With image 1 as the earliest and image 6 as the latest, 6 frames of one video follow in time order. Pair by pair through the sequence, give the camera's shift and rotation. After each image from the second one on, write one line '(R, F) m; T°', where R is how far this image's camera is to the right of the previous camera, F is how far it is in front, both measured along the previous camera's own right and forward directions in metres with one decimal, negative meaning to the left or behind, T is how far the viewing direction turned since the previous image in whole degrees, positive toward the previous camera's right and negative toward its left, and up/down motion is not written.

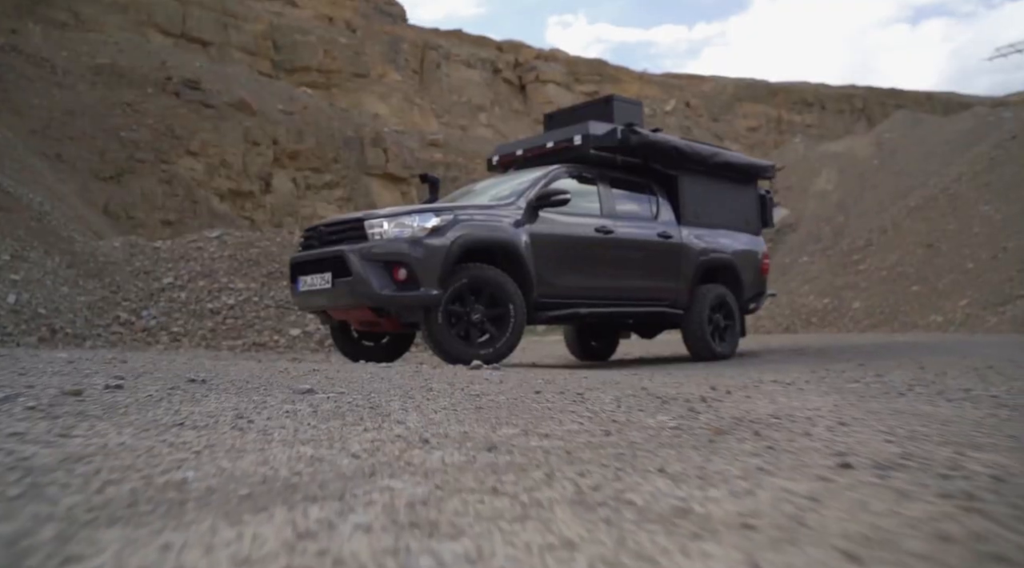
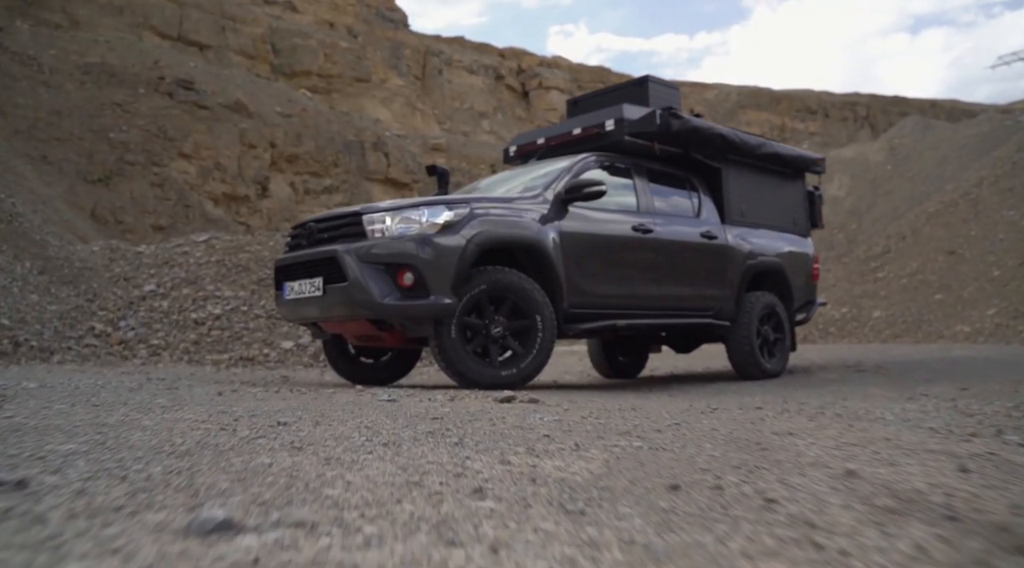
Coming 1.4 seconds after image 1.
(-0.2, +1.2) m; 0°
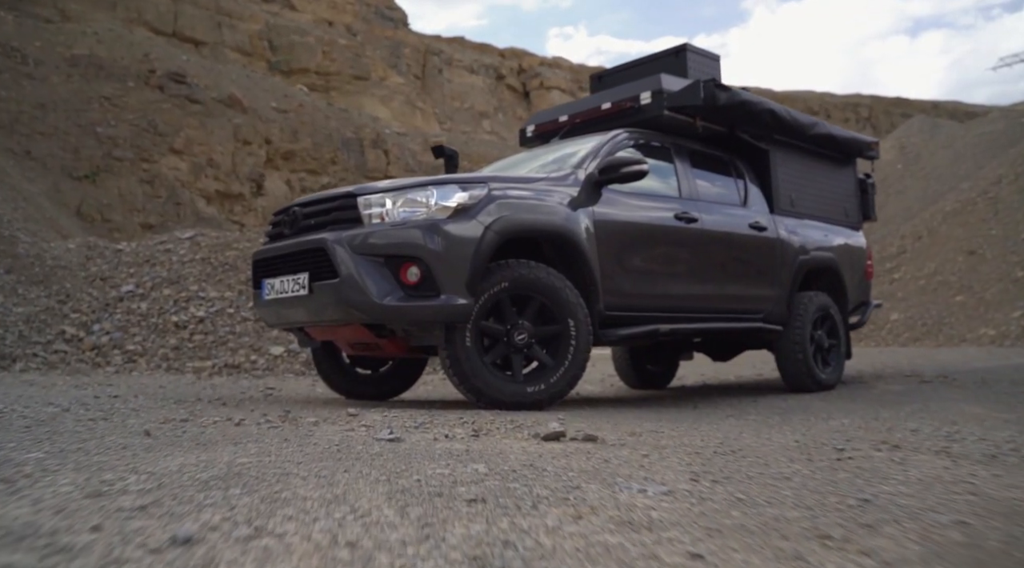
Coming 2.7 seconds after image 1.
(-0.2, +1.1) m; 0°
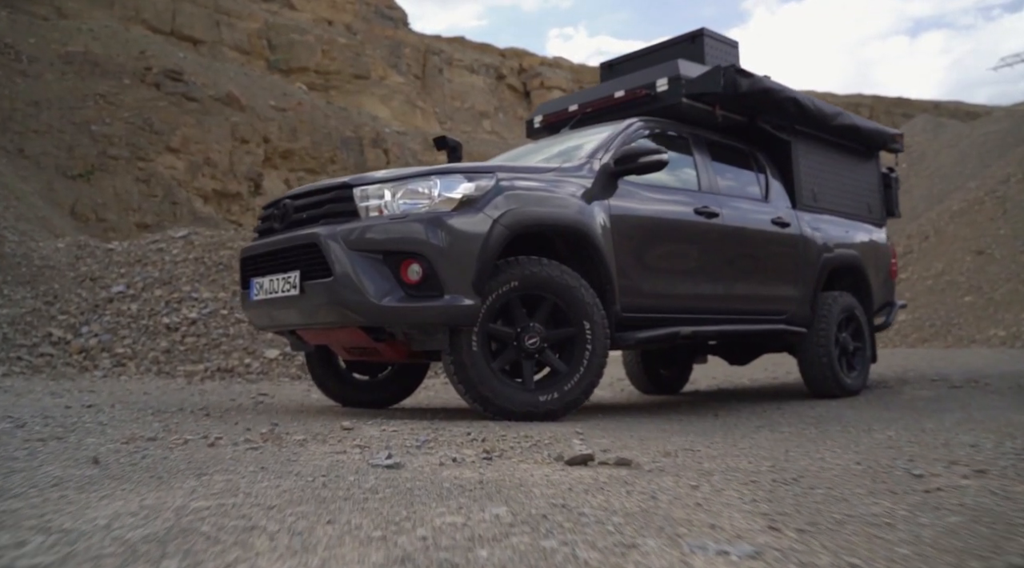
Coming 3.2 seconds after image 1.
(-0.1, +0.4) m; 0°
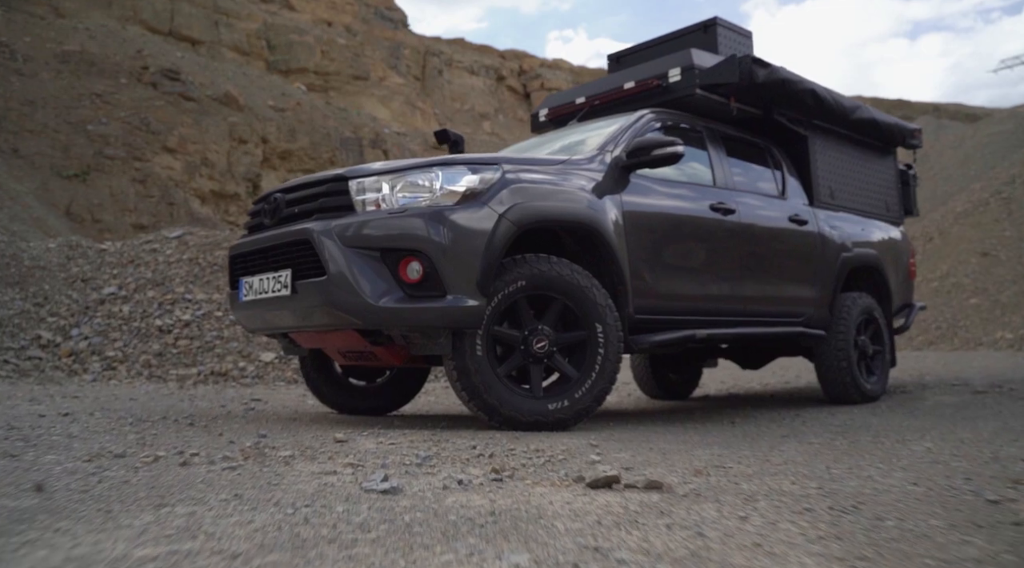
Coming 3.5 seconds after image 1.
(0.0, +0.3) m; 0°
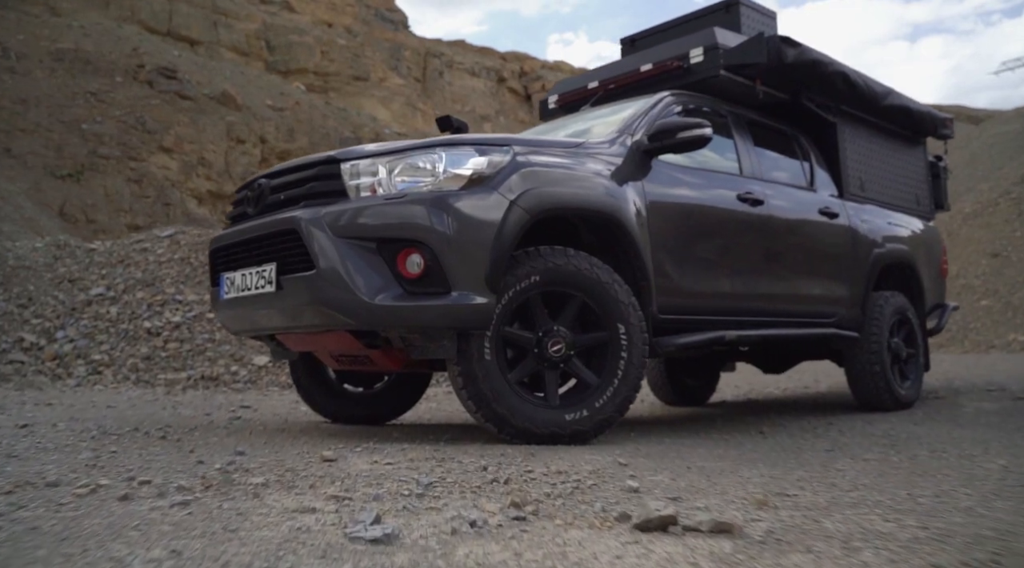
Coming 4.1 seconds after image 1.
(-0.1, +0.5) m; 0°
